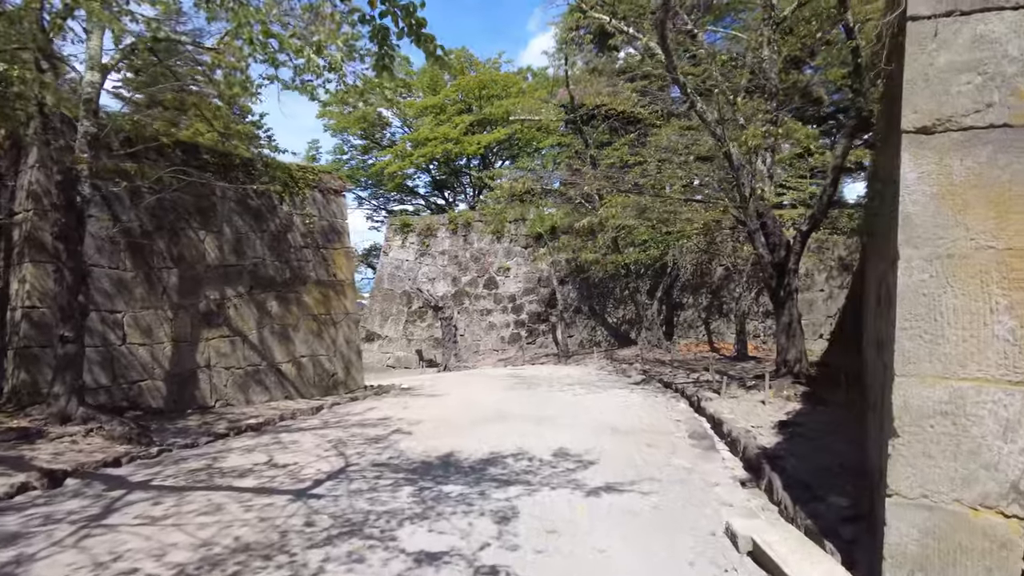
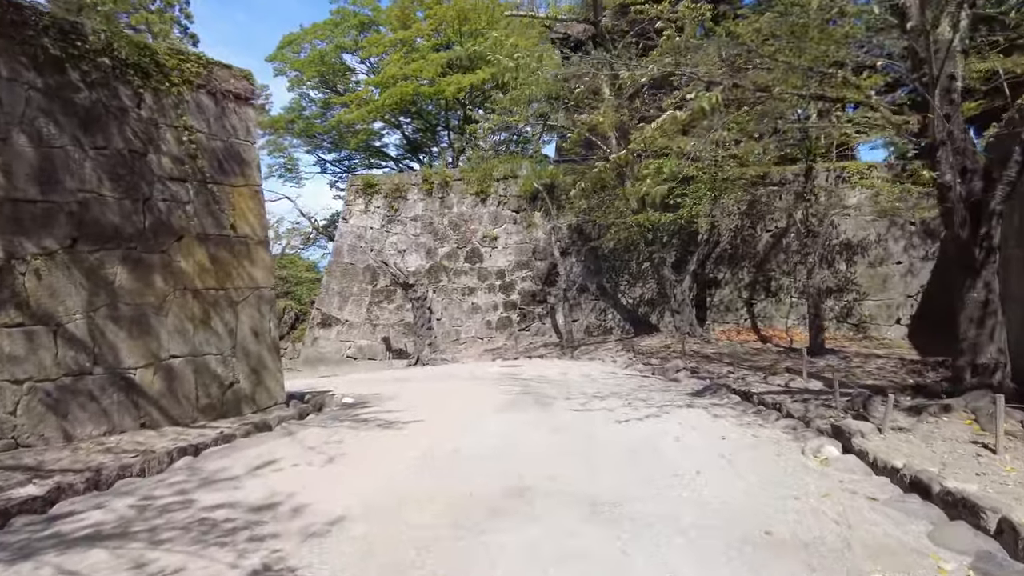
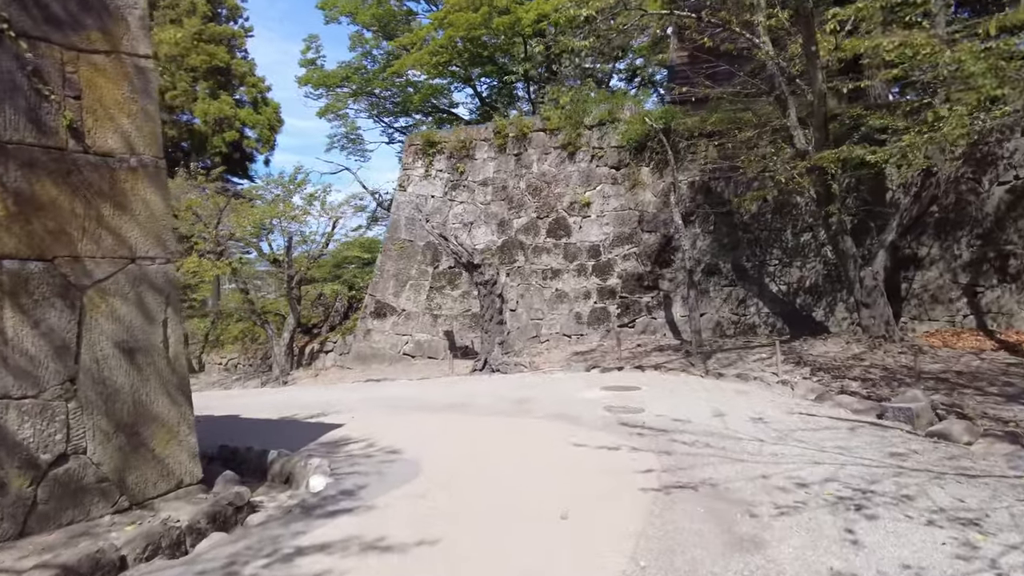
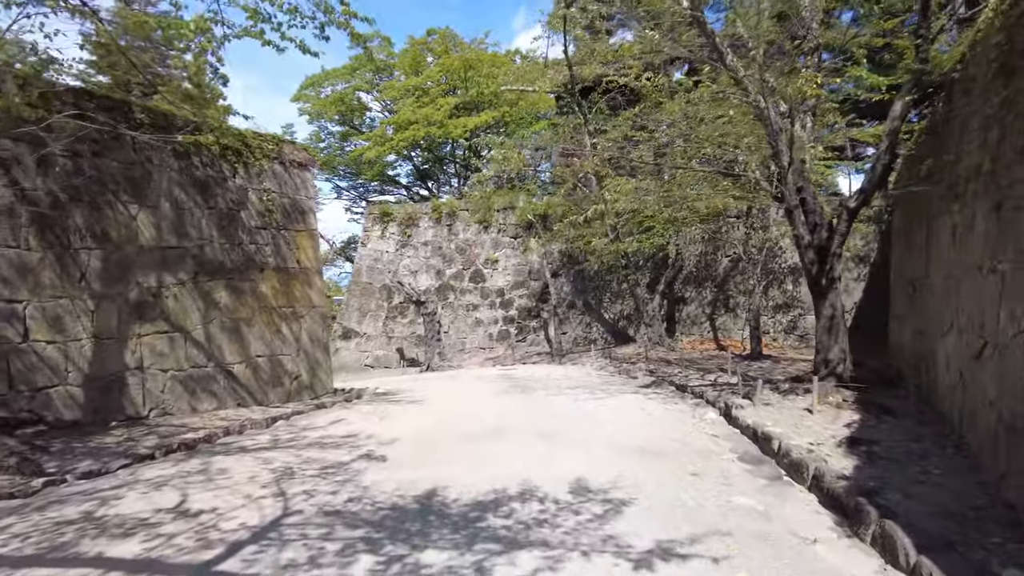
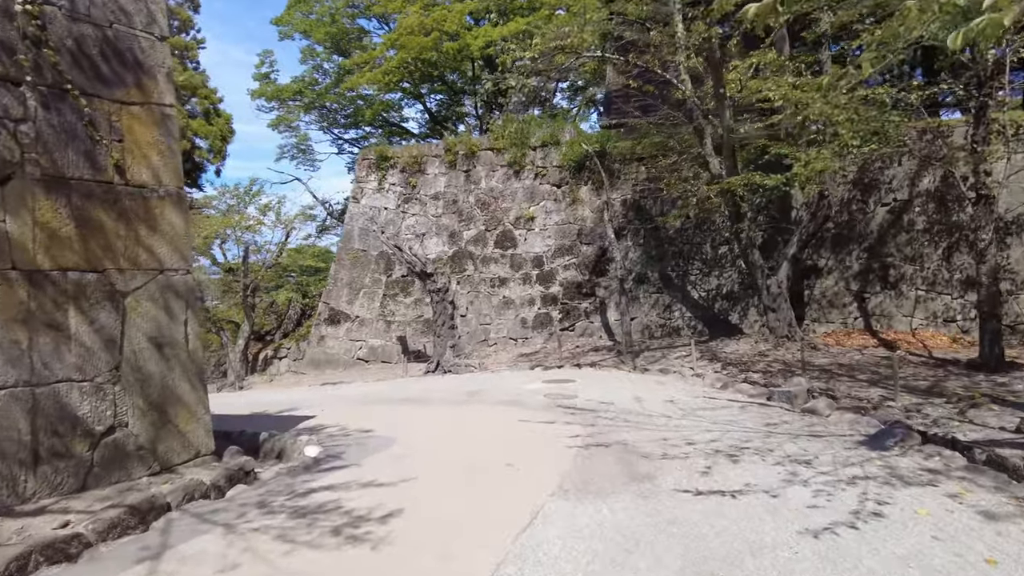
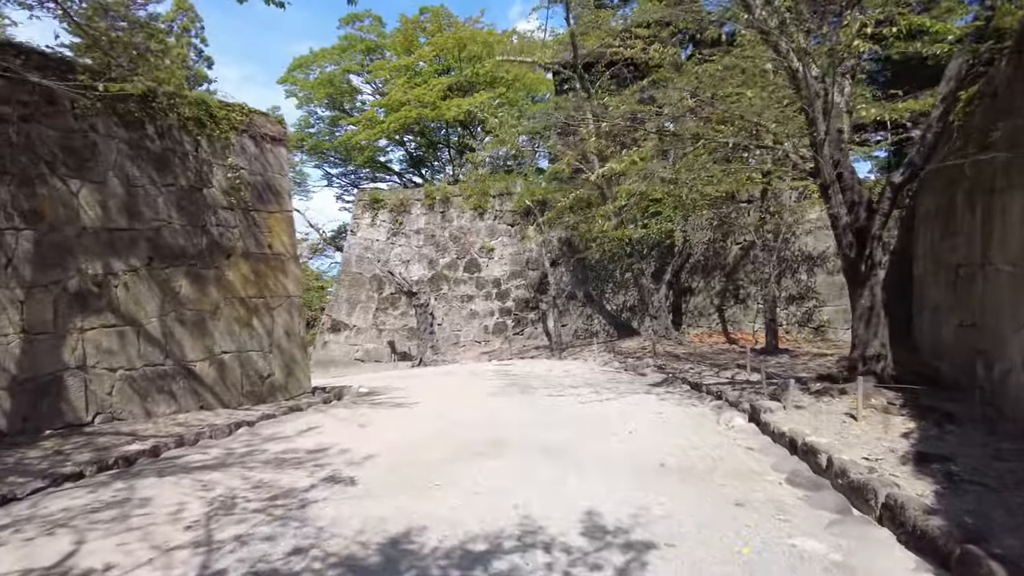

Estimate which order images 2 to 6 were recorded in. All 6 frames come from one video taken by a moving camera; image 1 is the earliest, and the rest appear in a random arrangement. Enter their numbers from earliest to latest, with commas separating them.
4, 6, 2, 5, 3
